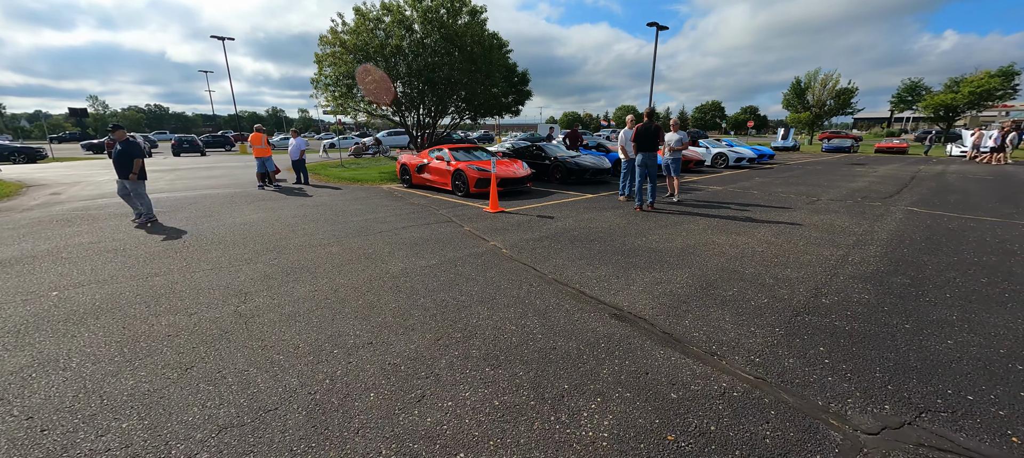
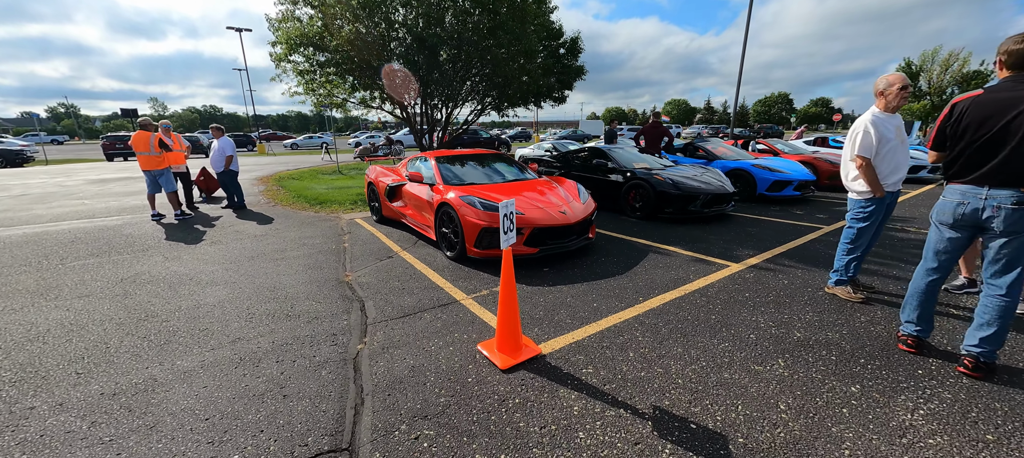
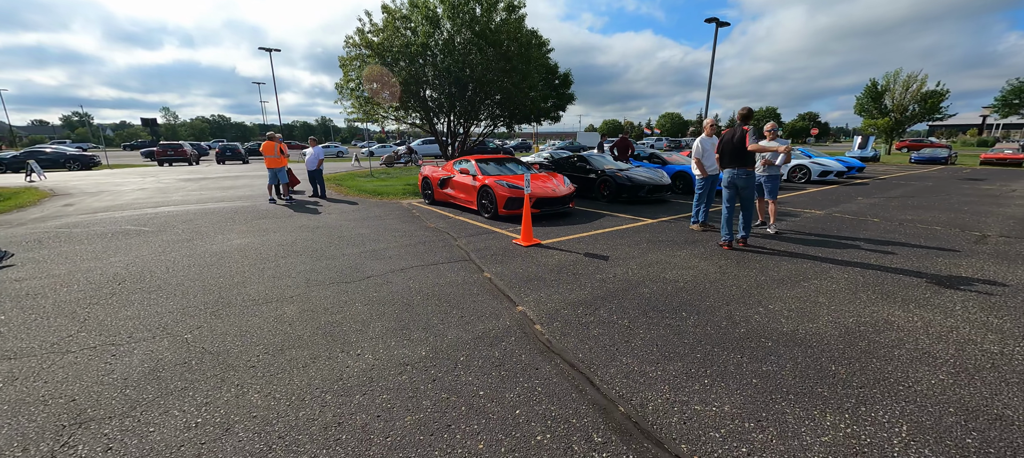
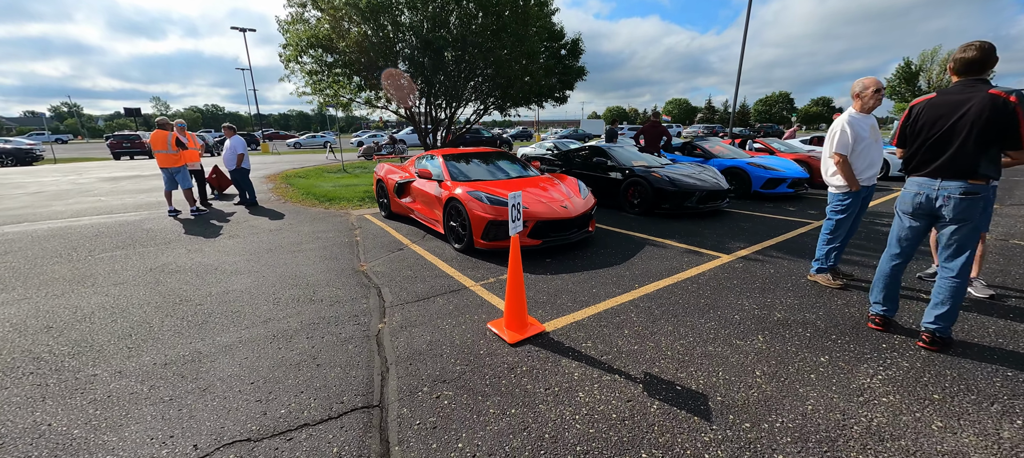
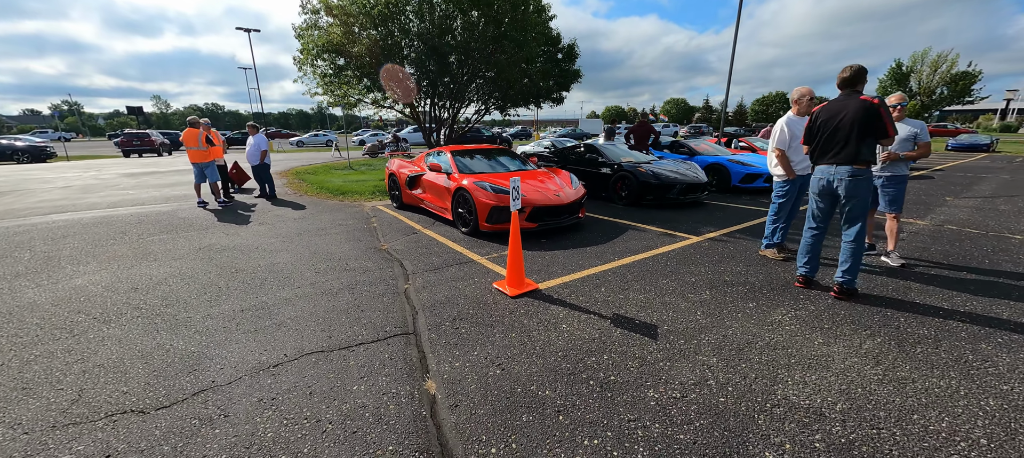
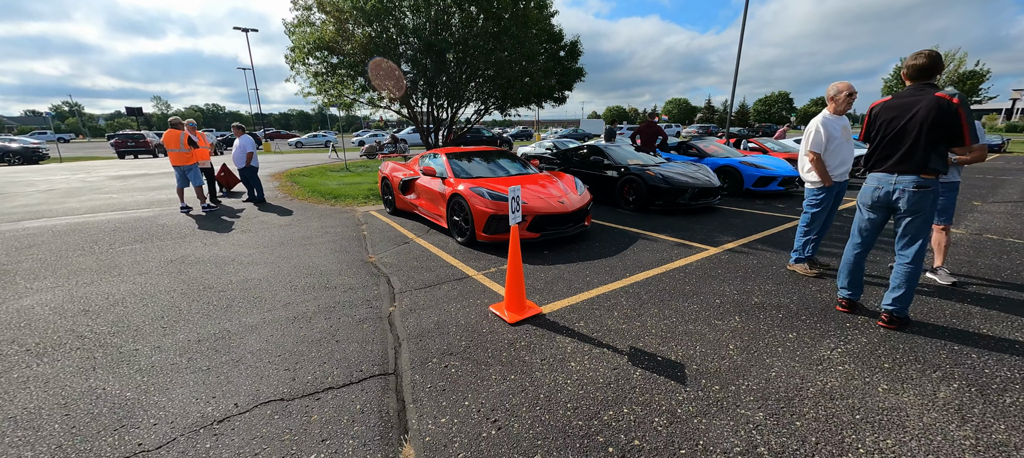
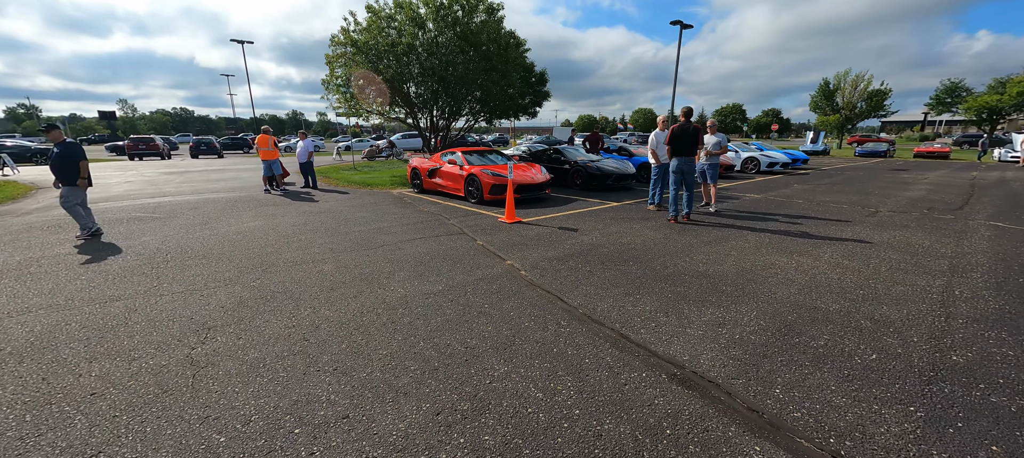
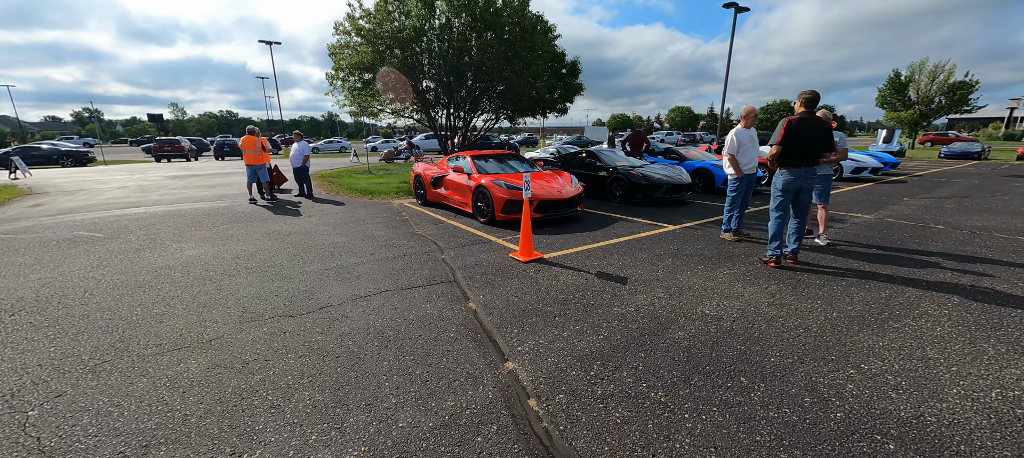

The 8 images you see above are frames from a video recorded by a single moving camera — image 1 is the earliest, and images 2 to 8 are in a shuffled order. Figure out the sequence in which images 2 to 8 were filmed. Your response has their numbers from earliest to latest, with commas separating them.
7, 3, 8, 5, 6, 4, 2
